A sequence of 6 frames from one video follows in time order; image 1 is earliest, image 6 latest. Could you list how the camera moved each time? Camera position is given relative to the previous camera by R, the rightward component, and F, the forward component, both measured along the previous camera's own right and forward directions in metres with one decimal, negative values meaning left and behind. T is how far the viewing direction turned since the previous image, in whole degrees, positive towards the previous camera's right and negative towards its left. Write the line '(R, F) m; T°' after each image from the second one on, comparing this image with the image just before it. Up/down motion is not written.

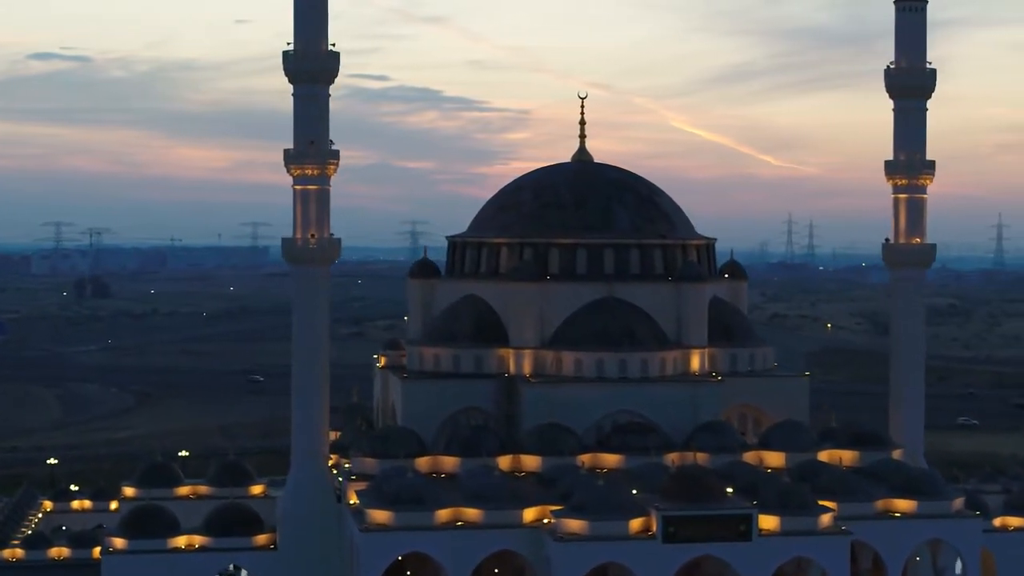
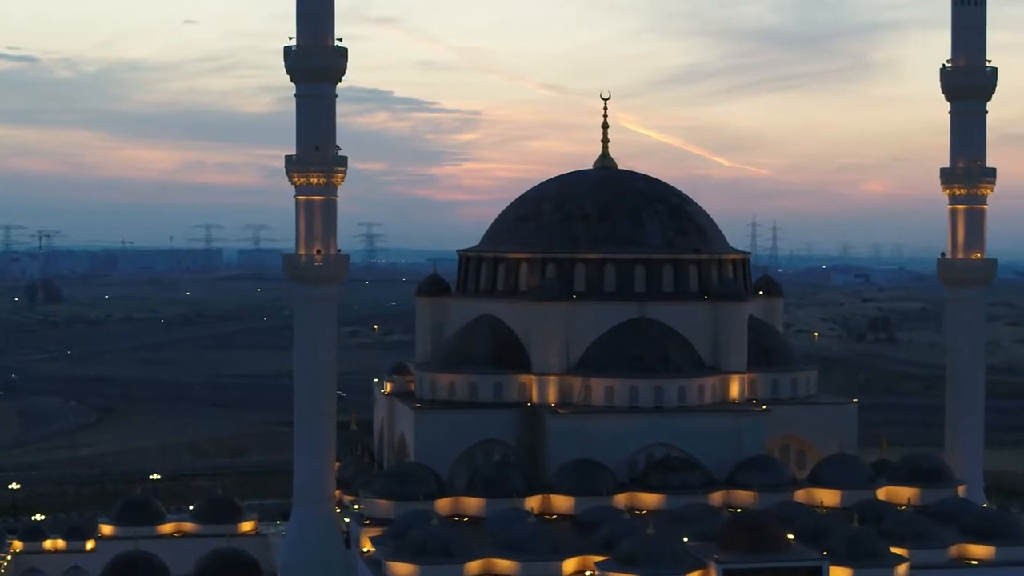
(-1.4, +2.7) m; +2°
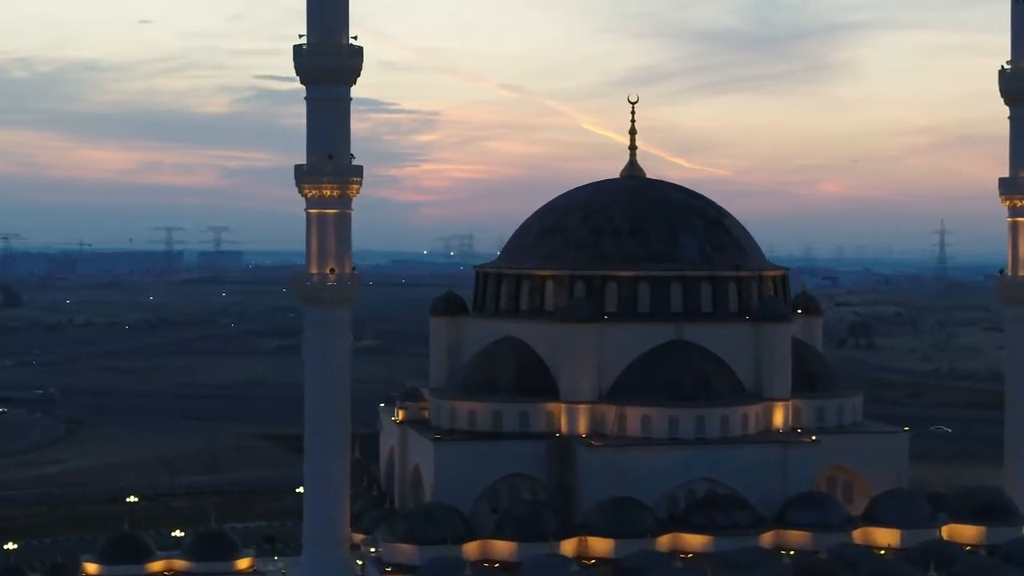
(-1.2, +2.2) m; +2°
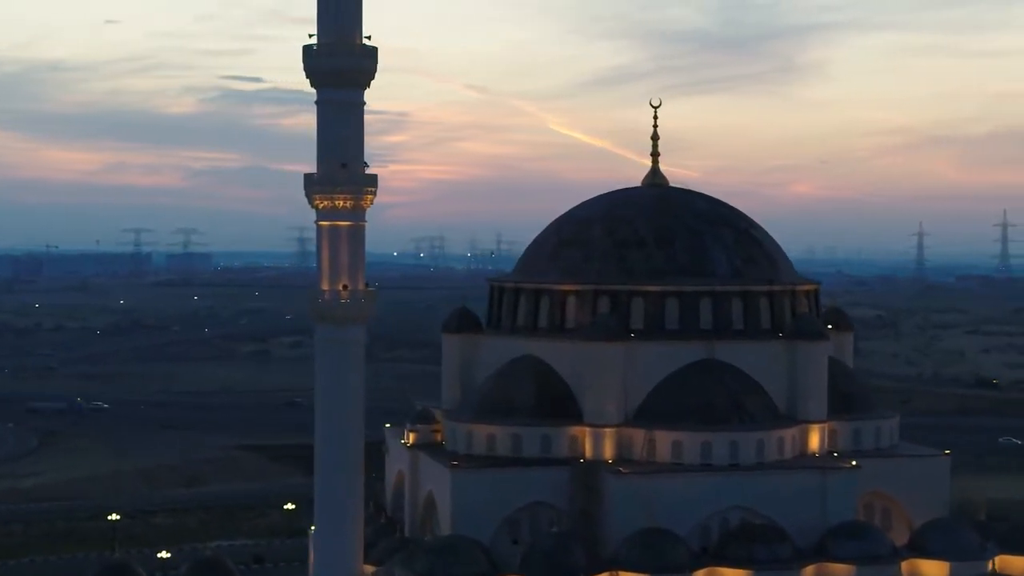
(-0.9, +1.5) m; +1°
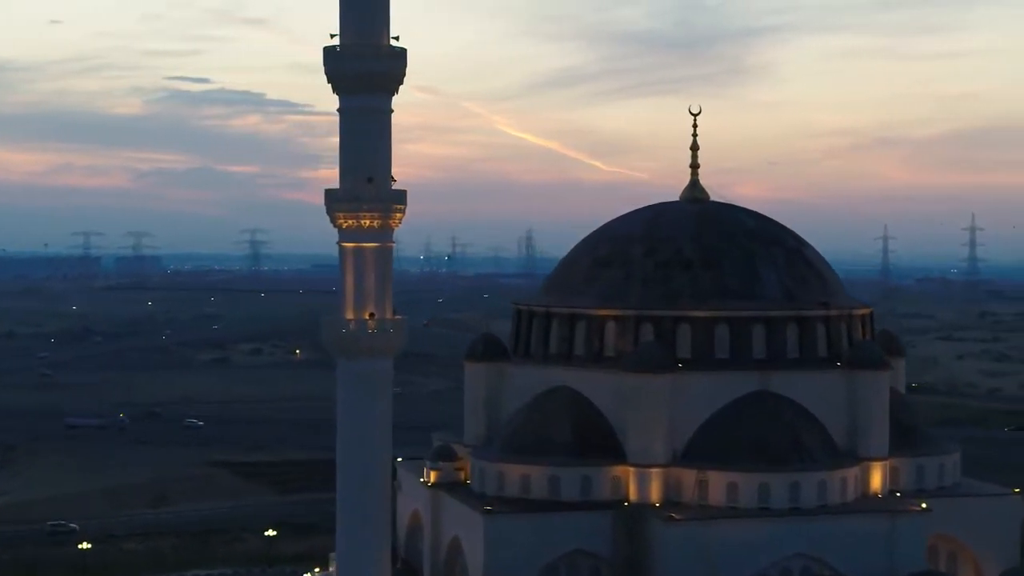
(-1.3, +2.2) m; +2°
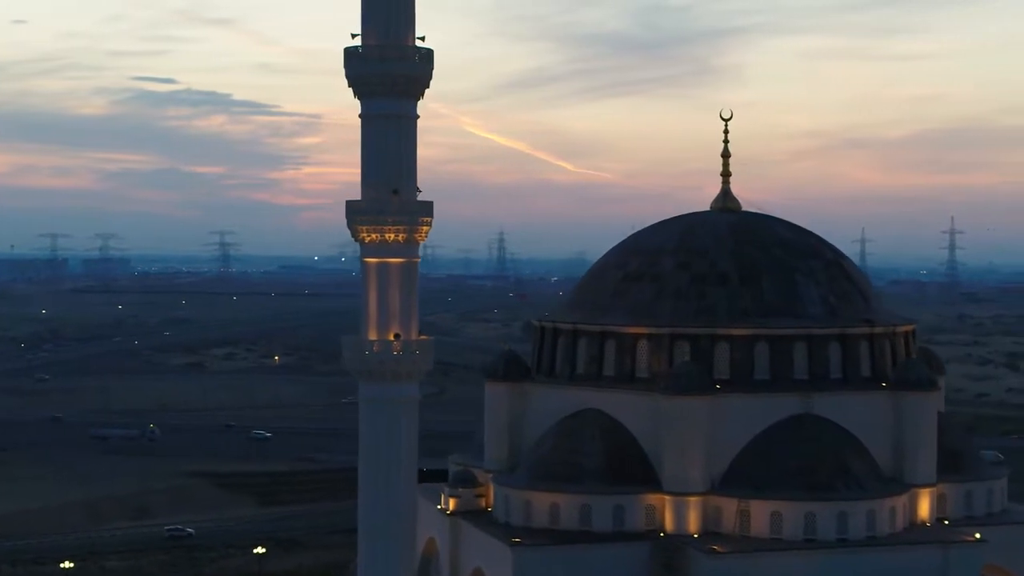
(-0.9, +1.3) m; +1°
